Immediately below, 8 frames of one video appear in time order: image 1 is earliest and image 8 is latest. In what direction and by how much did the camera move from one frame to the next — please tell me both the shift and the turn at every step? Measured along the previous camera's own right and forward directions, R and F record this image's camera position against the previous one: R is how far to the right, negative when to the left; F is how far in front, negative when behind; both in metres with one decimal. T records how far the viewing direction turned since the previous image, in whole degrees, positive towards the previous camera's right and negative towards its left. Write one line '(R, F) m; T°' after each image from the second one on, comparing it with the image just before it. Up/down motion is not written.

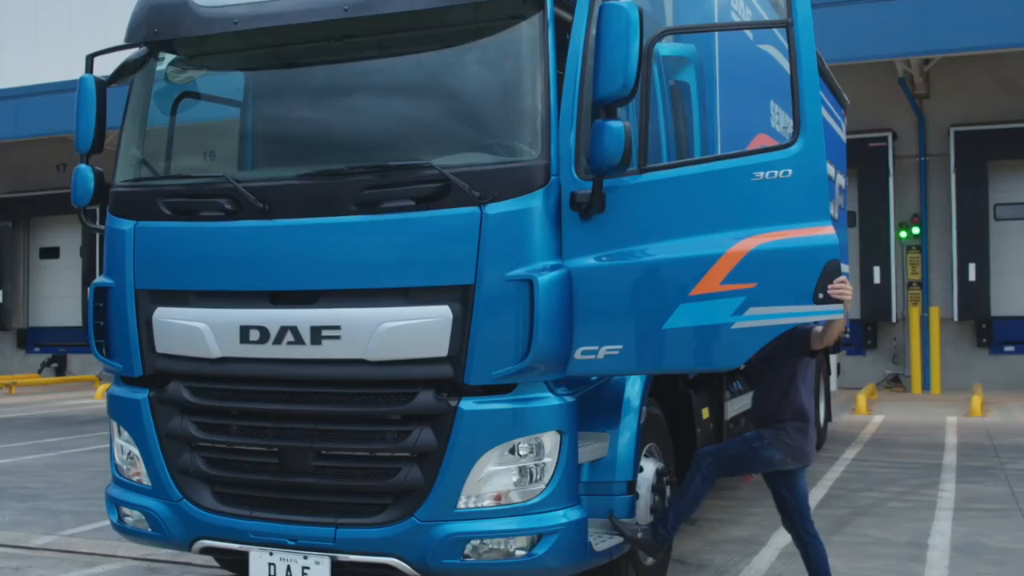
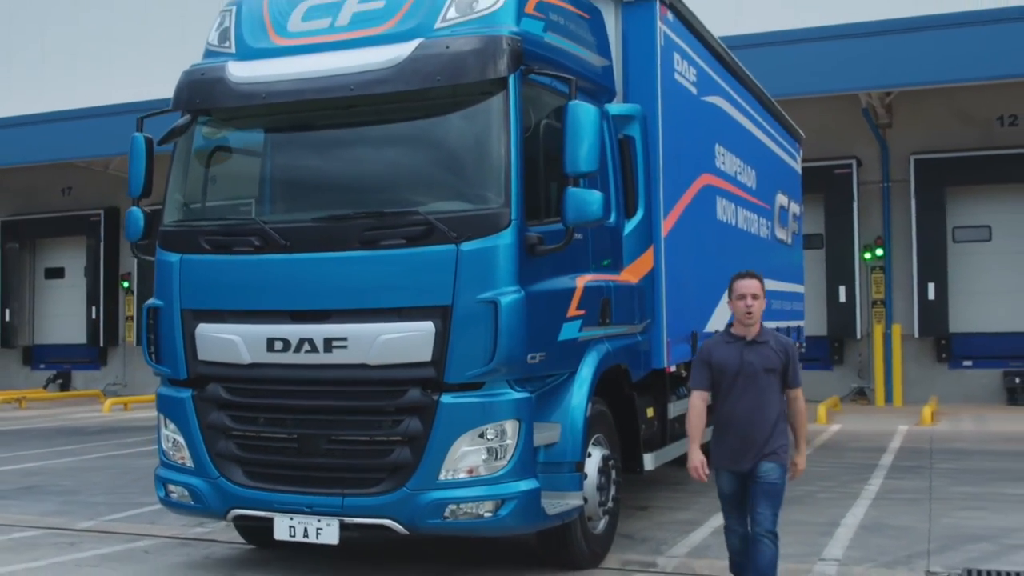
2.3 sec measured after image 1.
(+0.1, -1.3) m; 0°
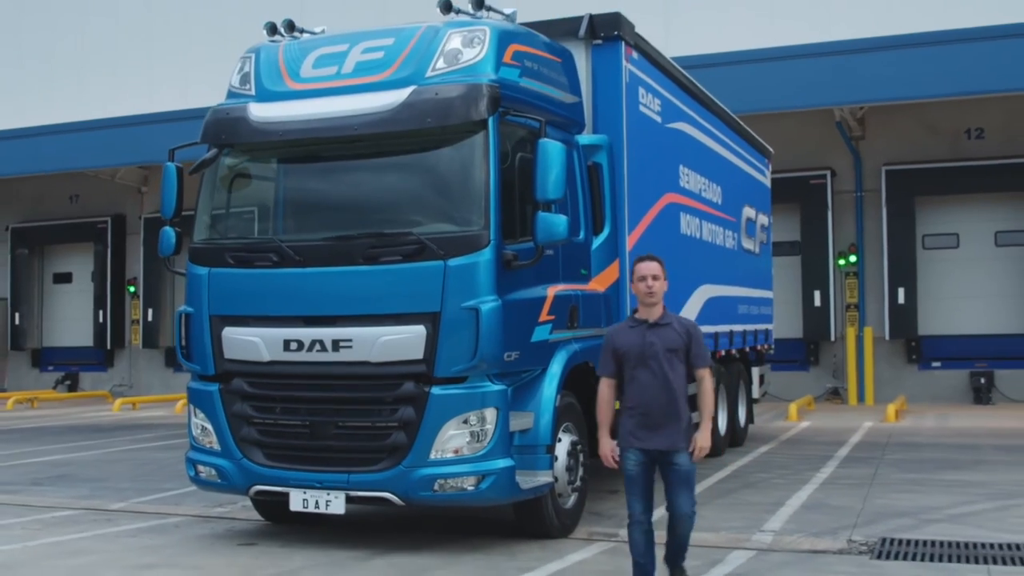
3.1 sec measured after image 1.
(+0.1, -1.1) m; 0°
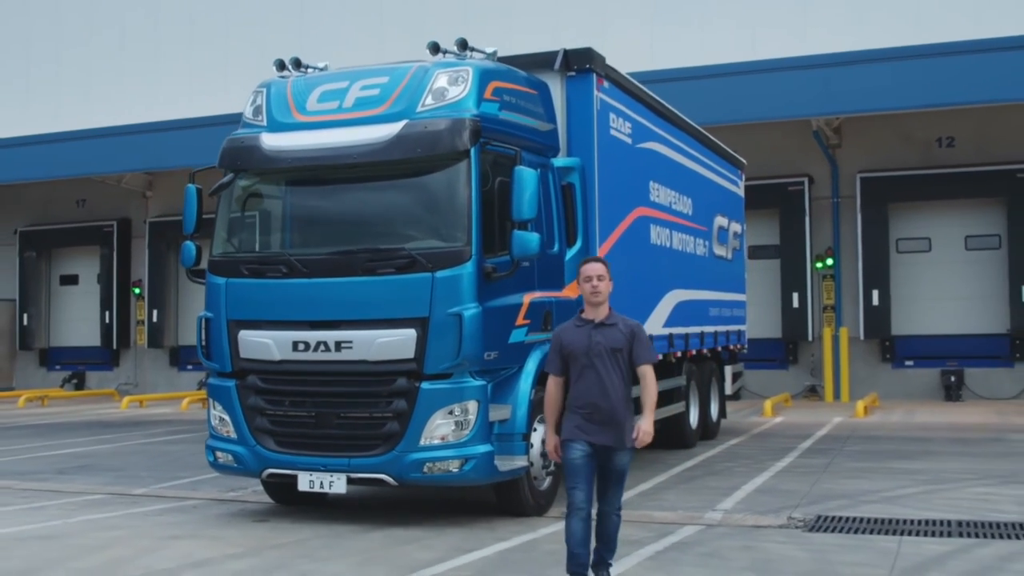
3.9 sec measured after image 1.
(+0.1, -1.0) m; 0°
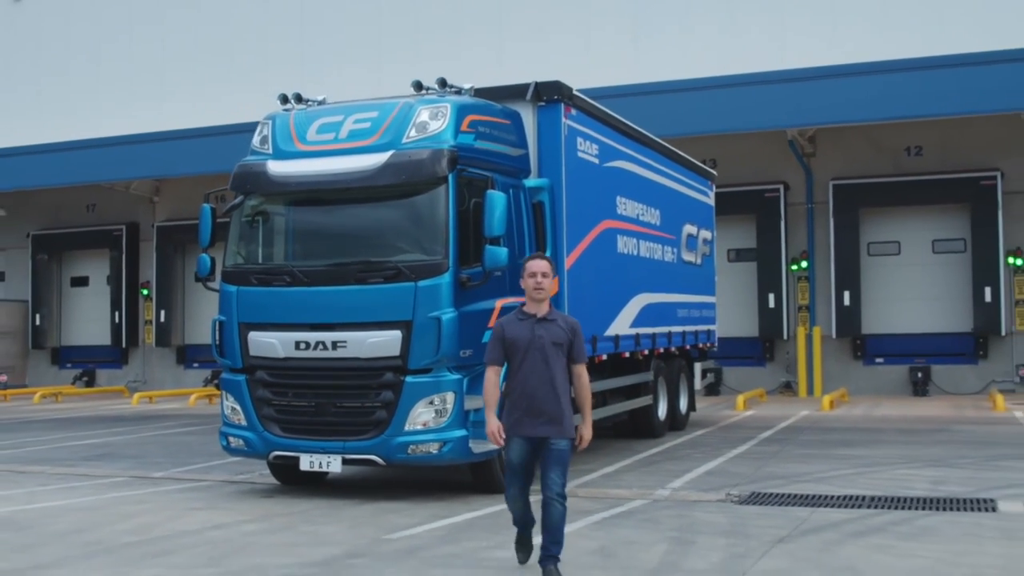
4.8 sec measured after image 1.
(+0.2, -1.3) m; 0°
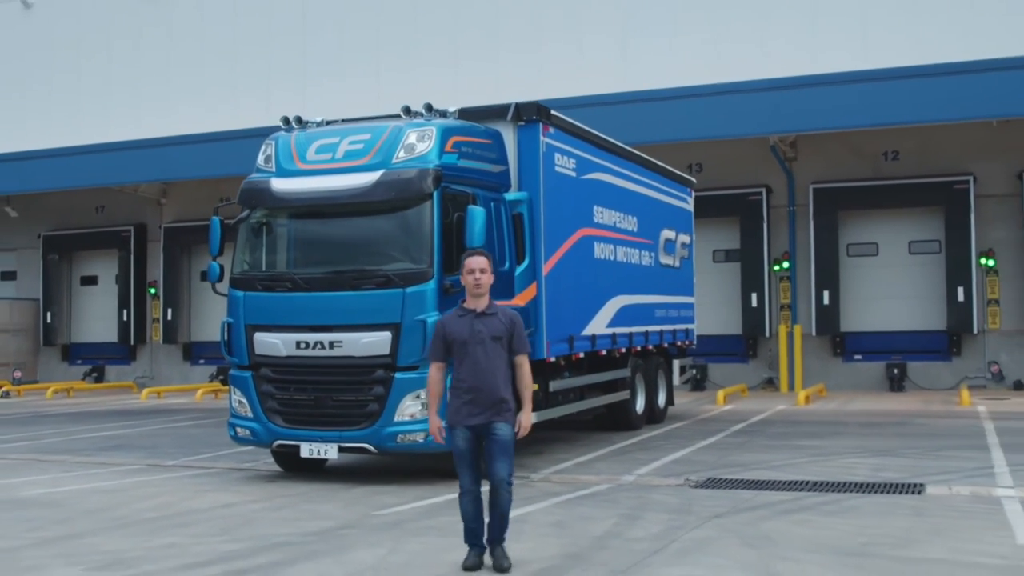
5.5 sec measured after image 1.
(+0.2, -1.1) m; 0°
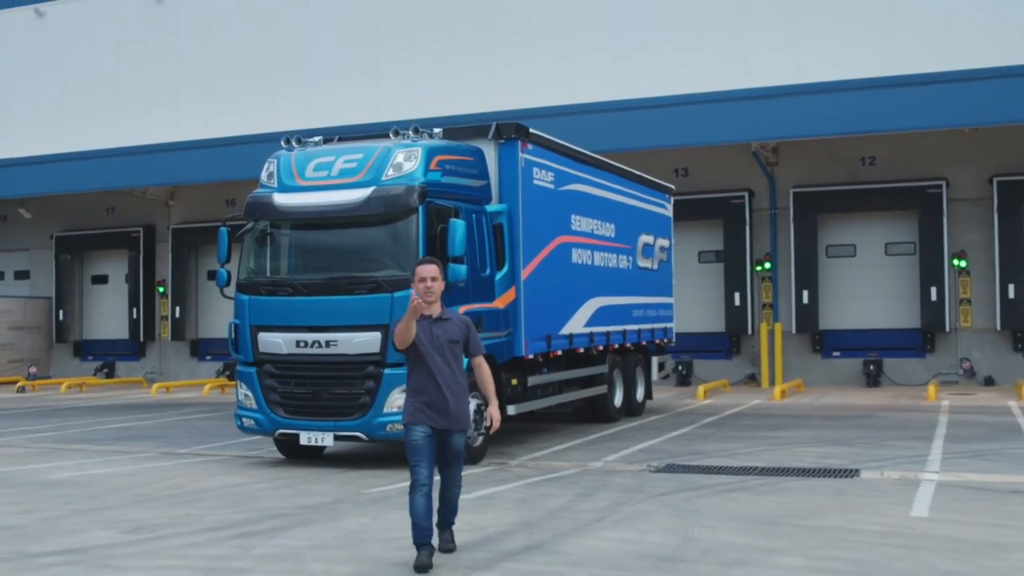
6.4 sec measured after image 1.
(+0.2, -1.2) m; 0°
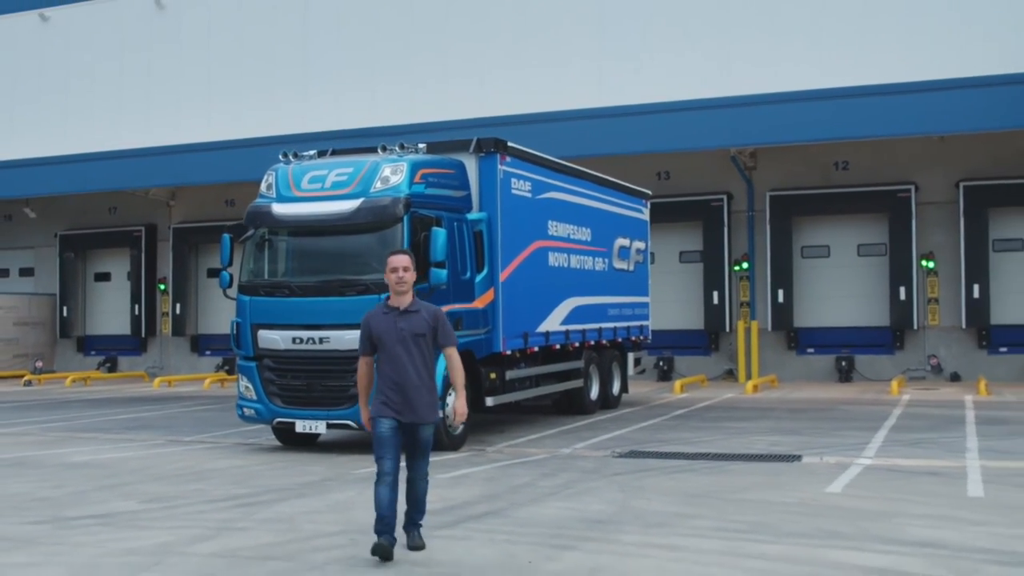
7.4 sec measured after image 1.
(+0.2, -1.2) m; 0°
